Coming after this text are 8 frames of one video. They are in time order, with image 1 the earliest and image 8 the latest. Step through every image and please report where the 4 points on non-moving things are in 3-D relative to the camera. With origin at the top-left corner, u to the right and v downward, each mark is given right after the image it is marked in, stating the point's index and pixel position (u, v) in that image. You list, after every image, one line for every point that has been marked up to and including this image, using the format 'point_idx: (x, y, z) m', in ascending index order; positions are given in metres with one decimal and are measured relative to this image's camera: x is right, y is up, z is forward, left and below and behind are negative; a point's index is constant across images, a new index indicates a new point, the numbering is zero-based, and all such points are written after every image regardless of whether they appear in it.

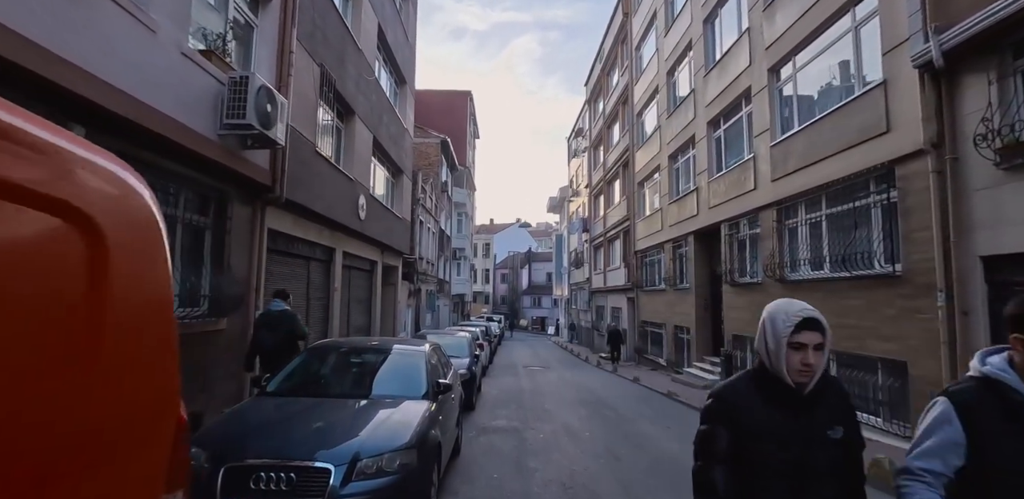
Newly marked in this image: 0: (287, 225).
0: (-4.5, +0.5, +9.9) m
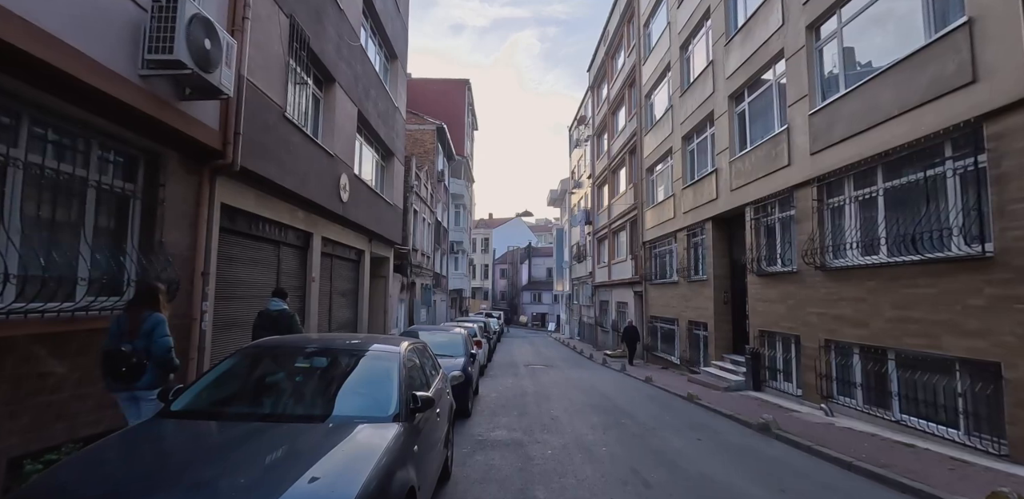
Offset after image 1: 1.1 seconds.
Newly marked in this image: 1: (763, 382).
0: (-4.5, +0.8, +8.4) m
1: (+6.2, -3.3, +12.1) m
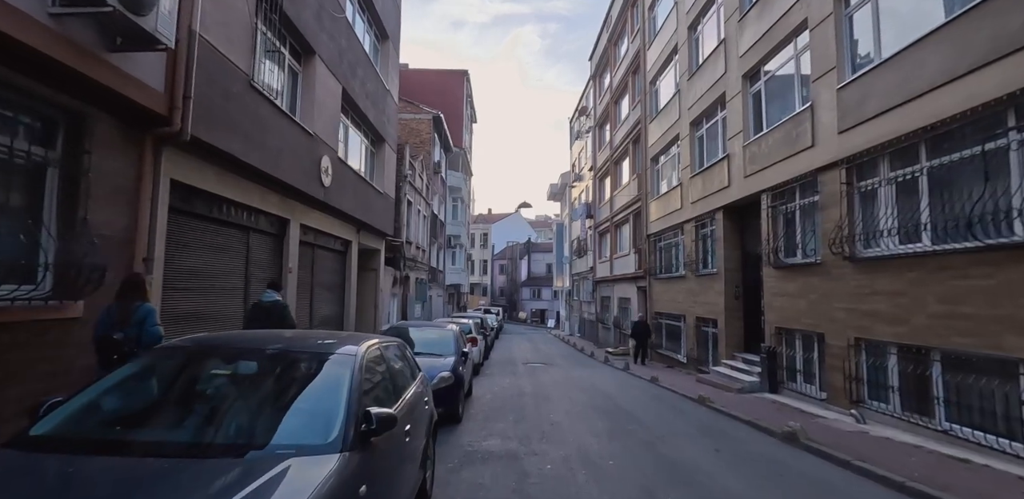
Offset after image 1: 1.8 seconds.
0: (-4.6, +1.1, +7.5) m
1: (+6.1, -3.0, +11.1) m
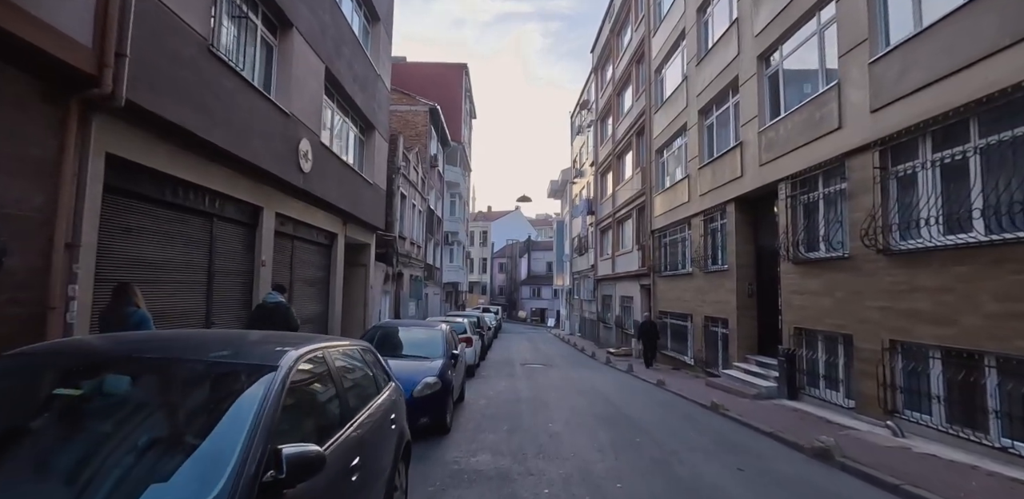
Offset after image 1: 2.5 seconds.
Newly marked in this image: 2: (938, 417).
0: (-4.7, +1.2, +6.5) m
1: (+6.0, -2.9, +10.2) m
2: (+6.1, -2.4, +7.0) m
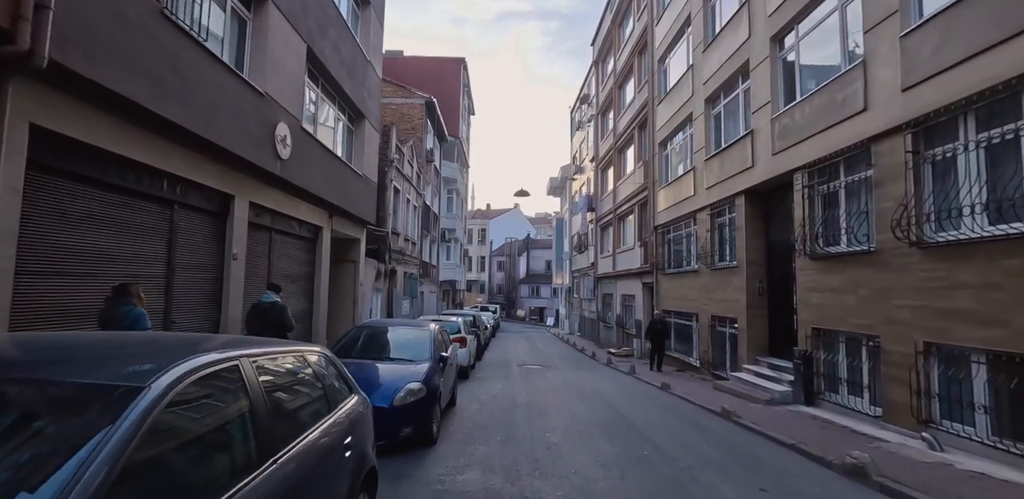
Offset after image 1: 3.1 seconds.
0: (-4.7, +1.3, +5.8) m
1: (+5.9, -2.8, +9.4) m
2: (+6.0, -2.3, +6.3) m
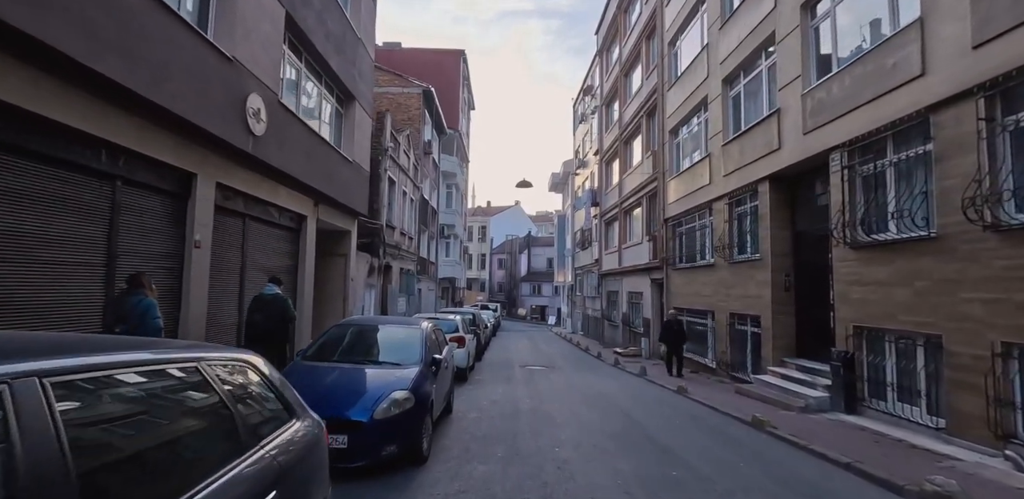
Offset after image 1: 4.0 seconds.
0: (-4.7, +1.5, +4.7) m
1: (+5.9, -2.6, +8.4) m
2: (+6.1, -2.1, +5.2) m
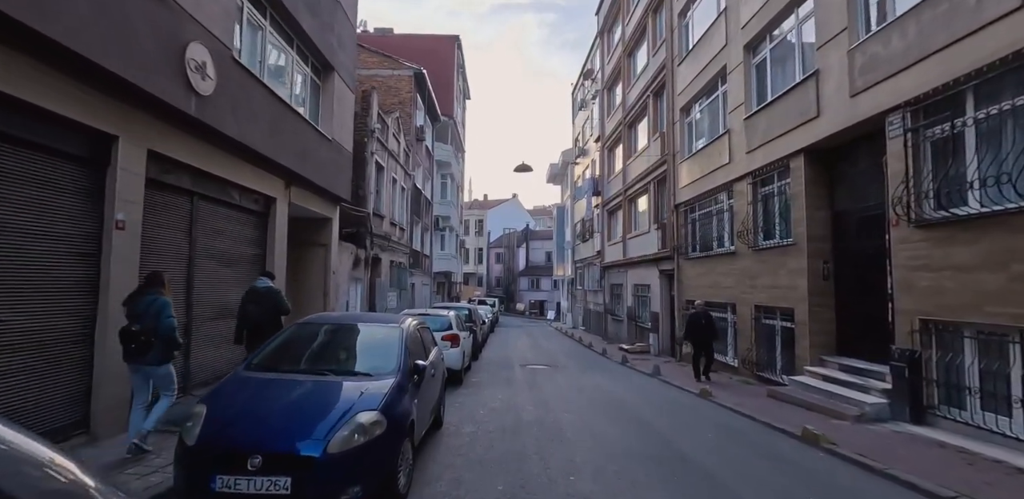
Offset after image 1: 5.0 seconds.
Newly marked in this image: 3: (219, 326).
0: (-4.7, +1.7, +3.2) m
1: (+6.0, -2.3, +7.0) m
2: (+6.1, -1.8, +3.8) m
3: (-5.1, -1.3, +8.5) m
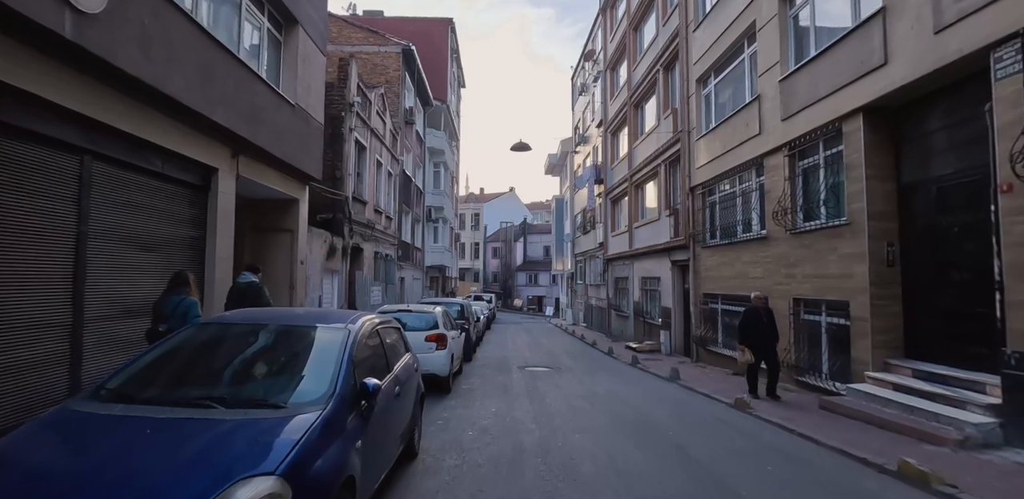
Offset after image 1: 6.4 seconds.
0: (-4.7, +2.0, +1.4) m
1: (+5.9, -2.0, +5.2) m
2: (+6.1, -1.5, +2.0) m
3: (-5.2, -1.1, +6.7) m
